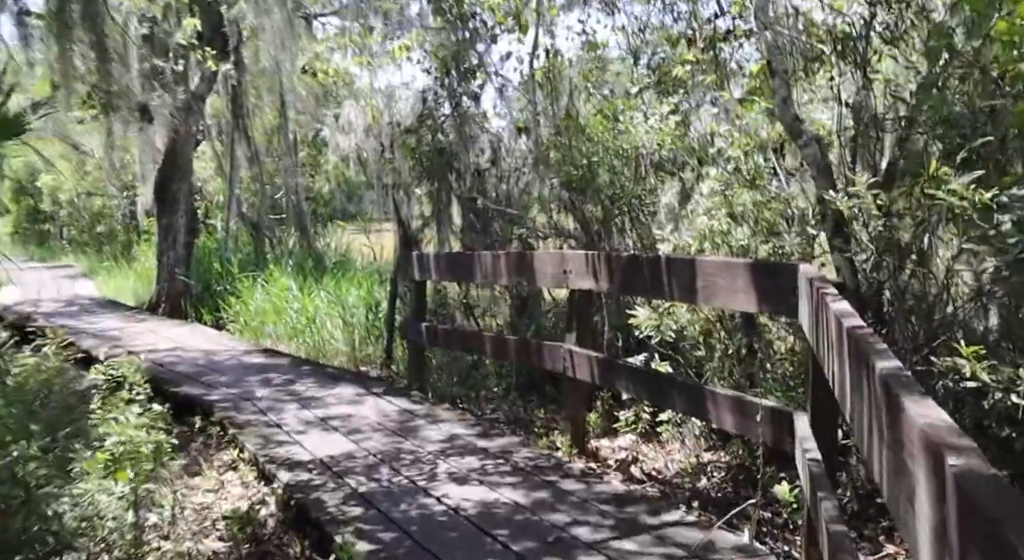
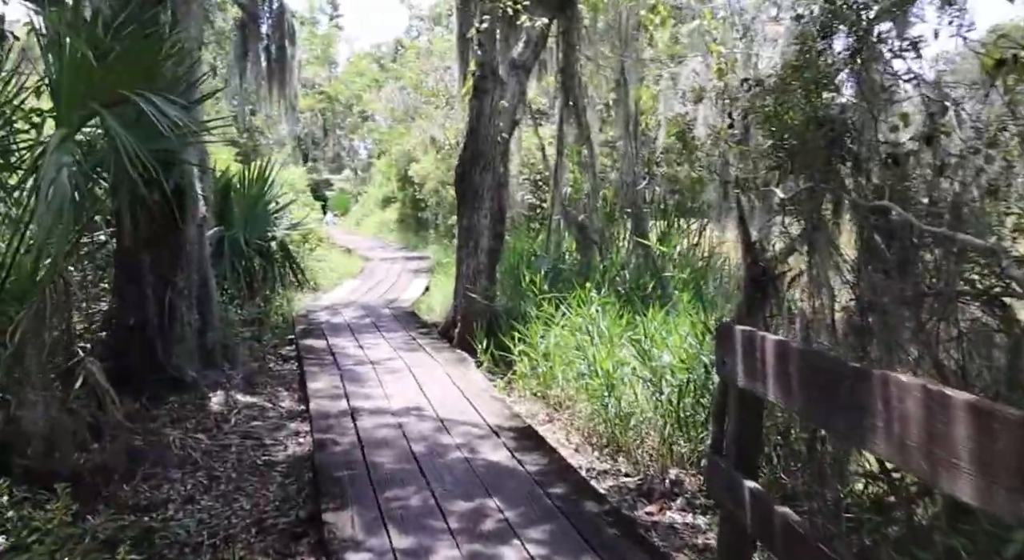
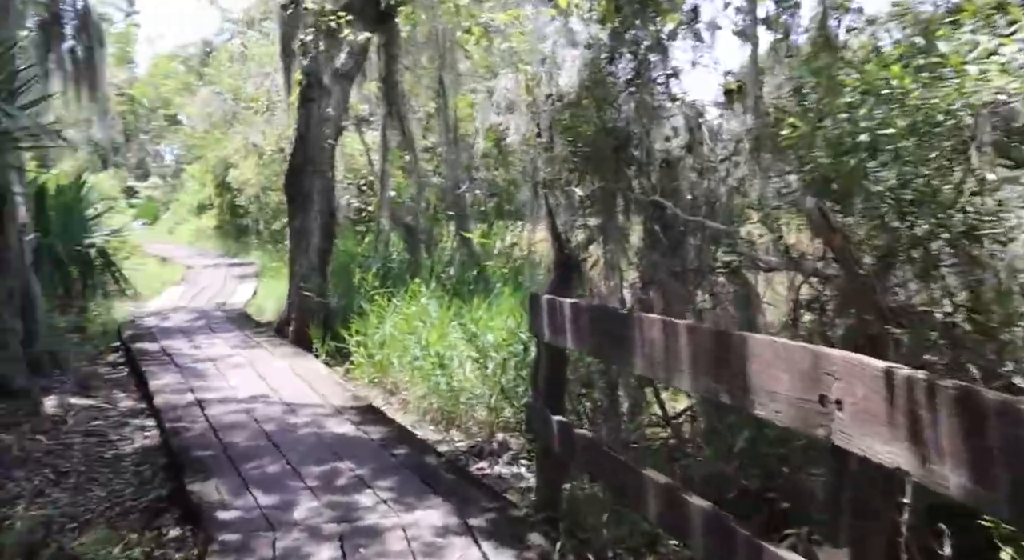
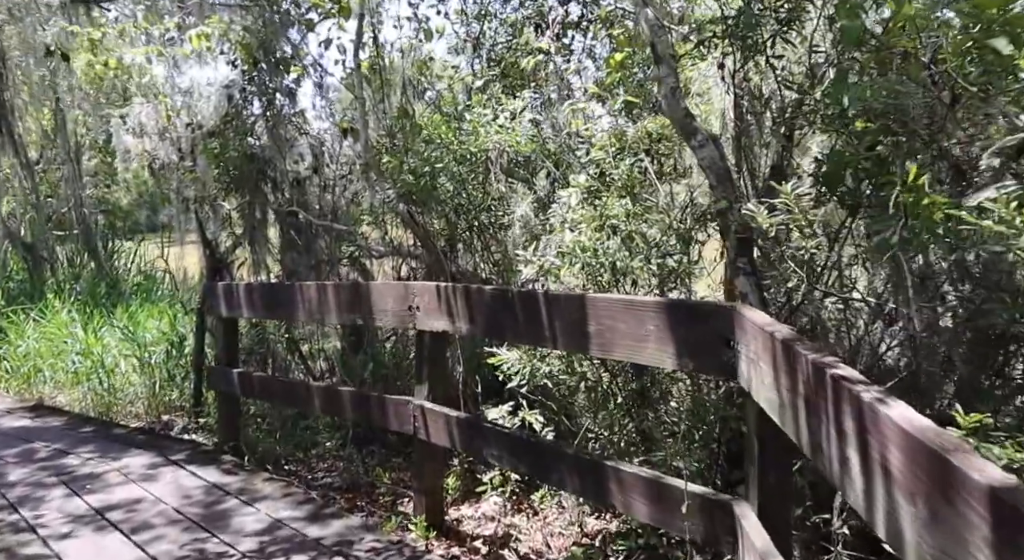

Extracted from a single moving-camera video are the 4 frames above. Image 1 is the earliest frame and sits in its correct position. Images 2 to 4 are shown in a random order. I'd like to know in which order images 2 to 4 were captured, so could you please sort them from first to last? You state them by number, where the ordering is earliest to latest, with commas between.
4, 3, 2
